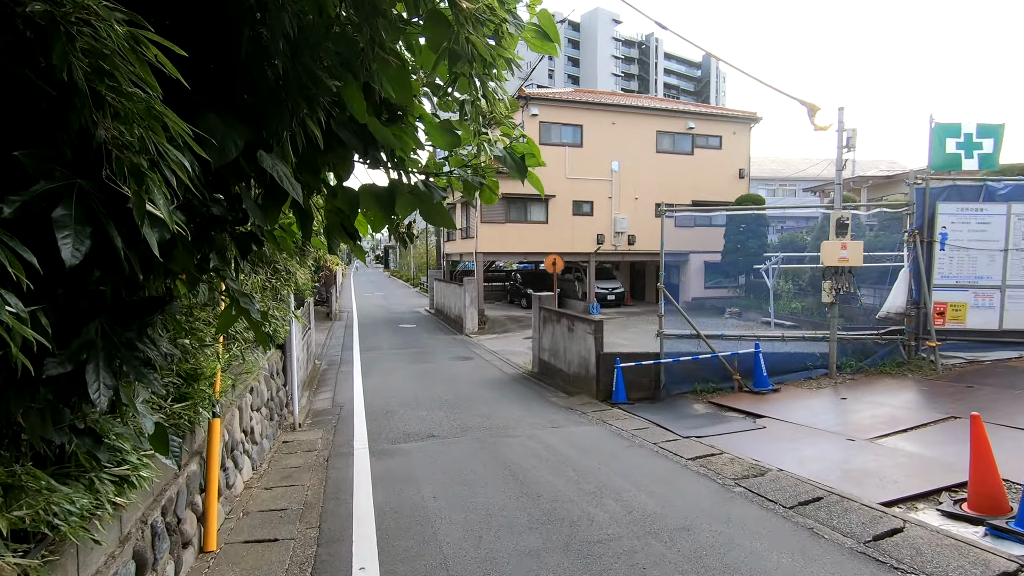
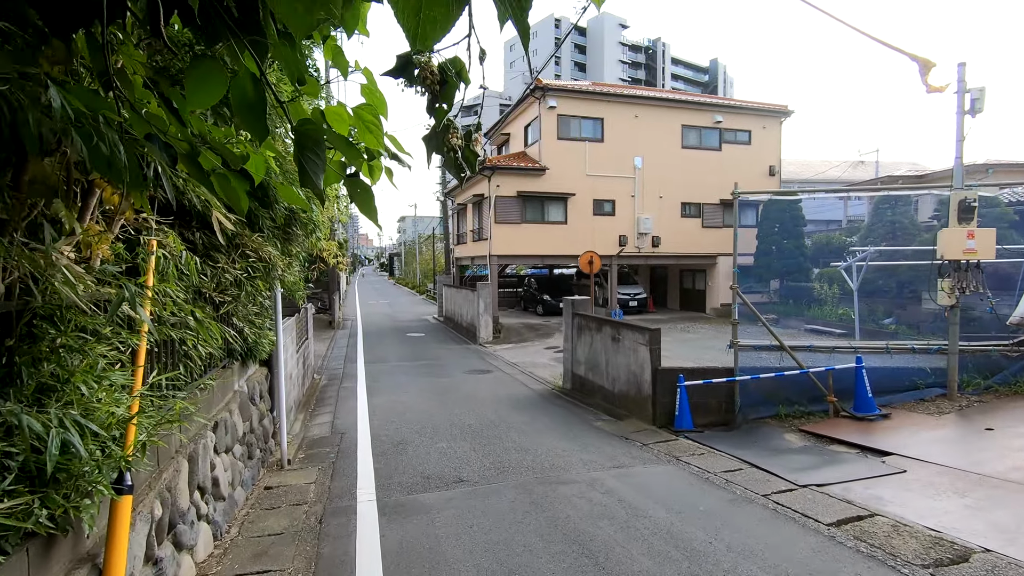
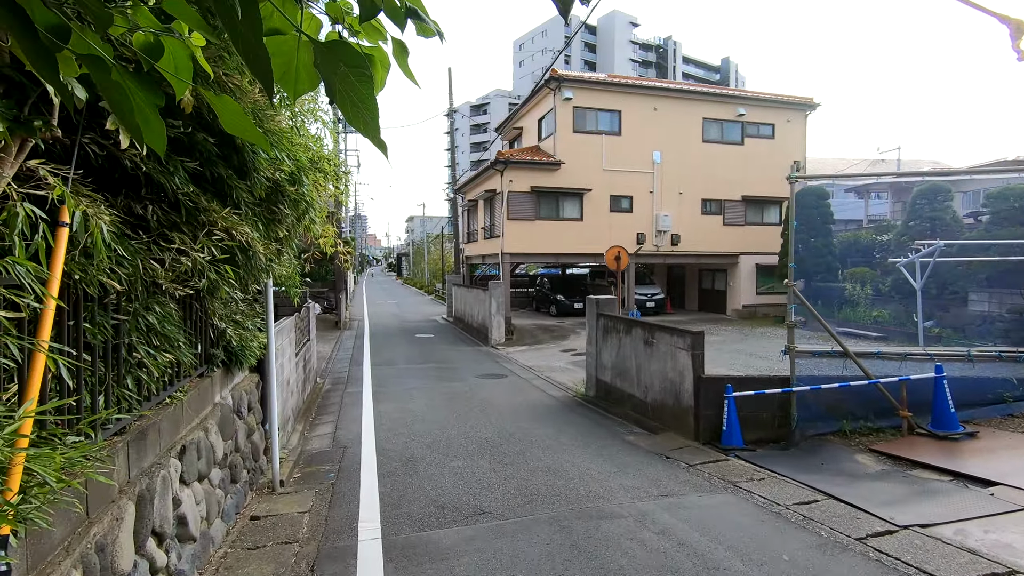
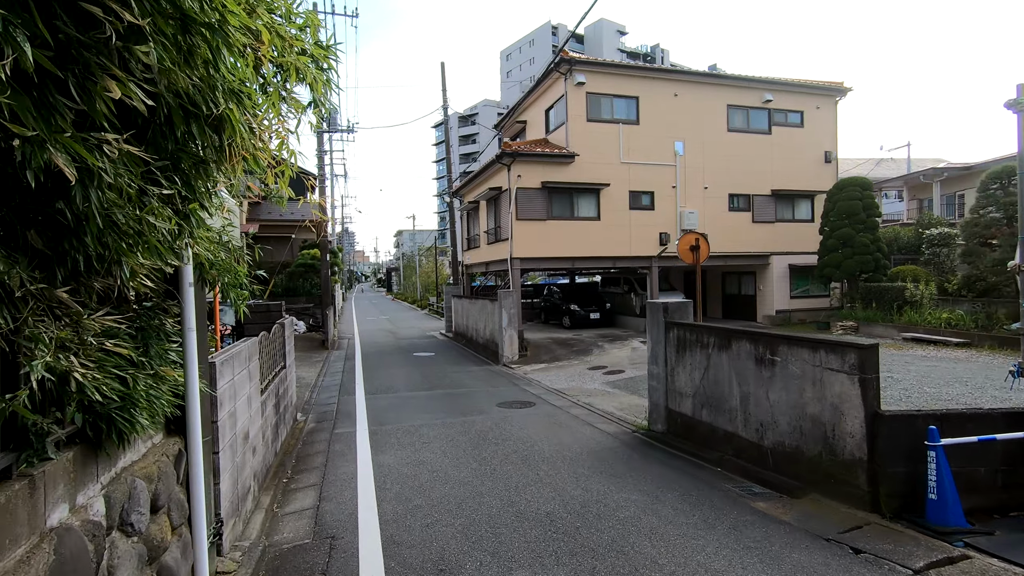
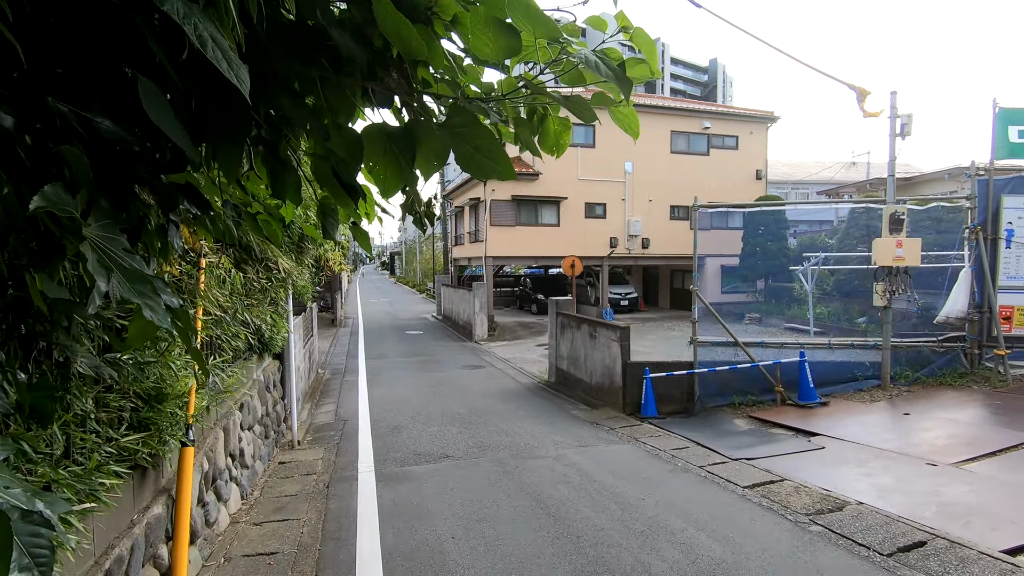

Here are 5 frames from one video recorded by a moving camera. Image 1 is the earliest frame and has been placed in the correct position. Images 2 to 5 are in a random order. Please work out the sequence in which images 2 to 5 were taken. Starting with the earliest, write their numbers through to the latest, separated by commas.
5, 2, 3, 4
